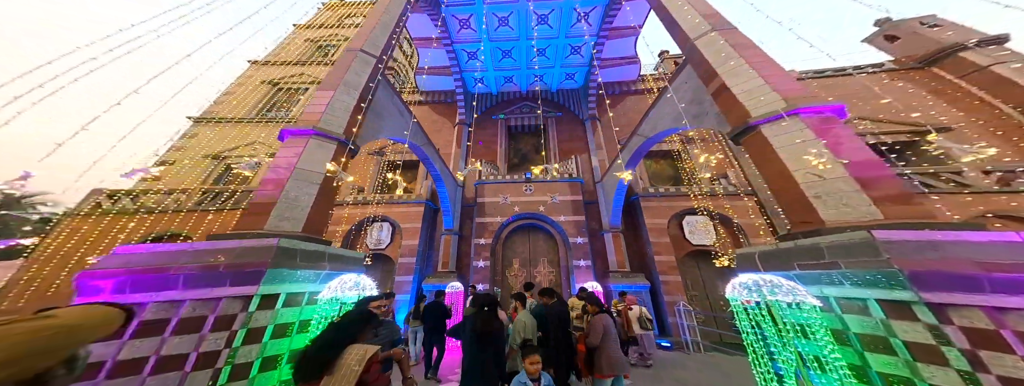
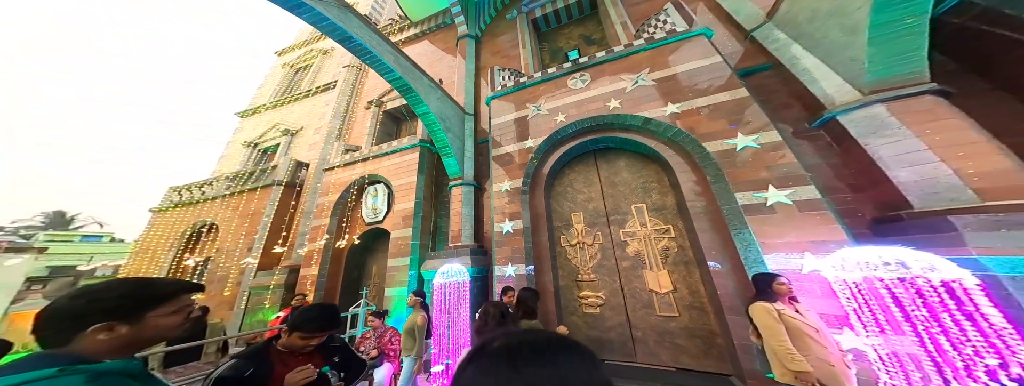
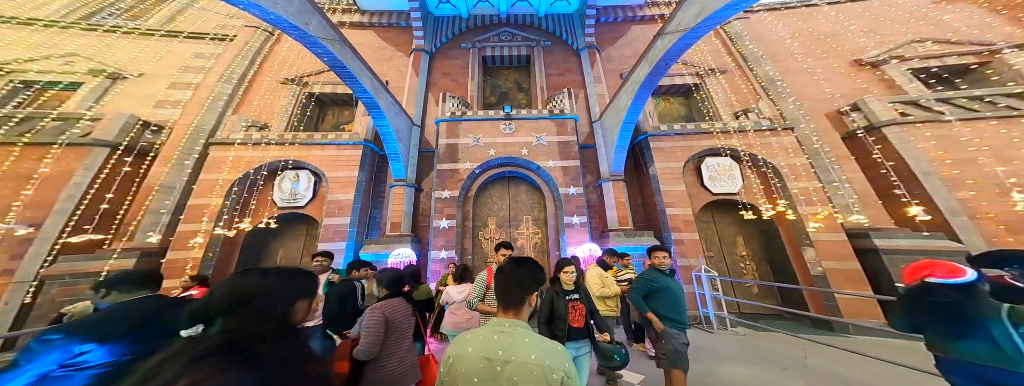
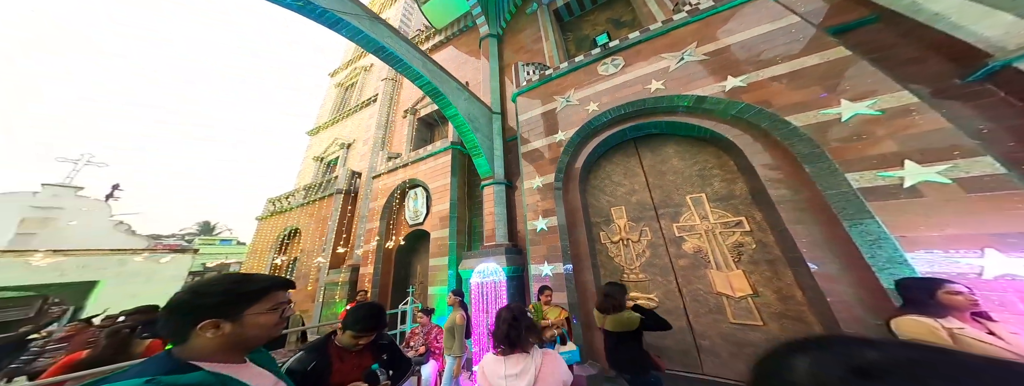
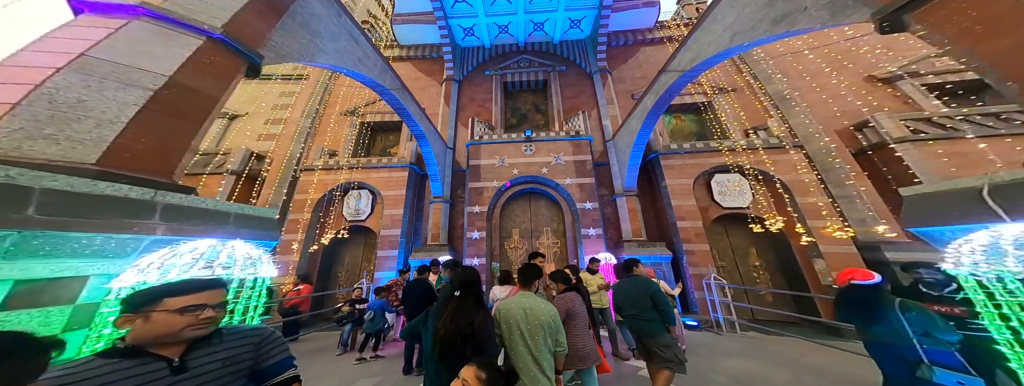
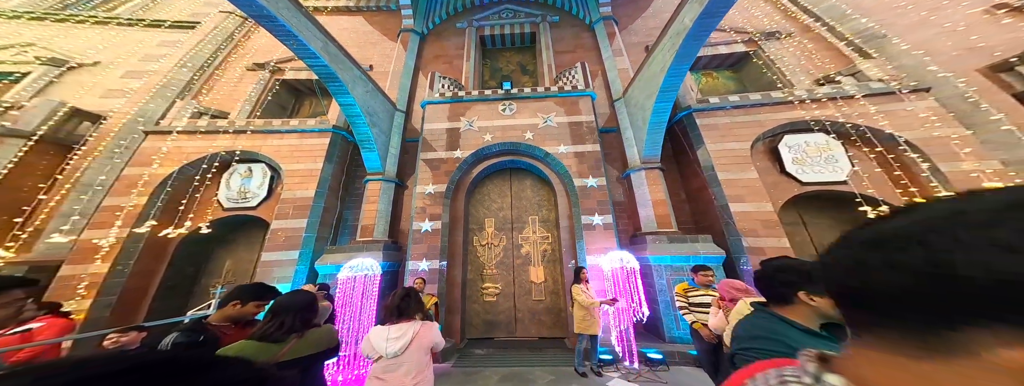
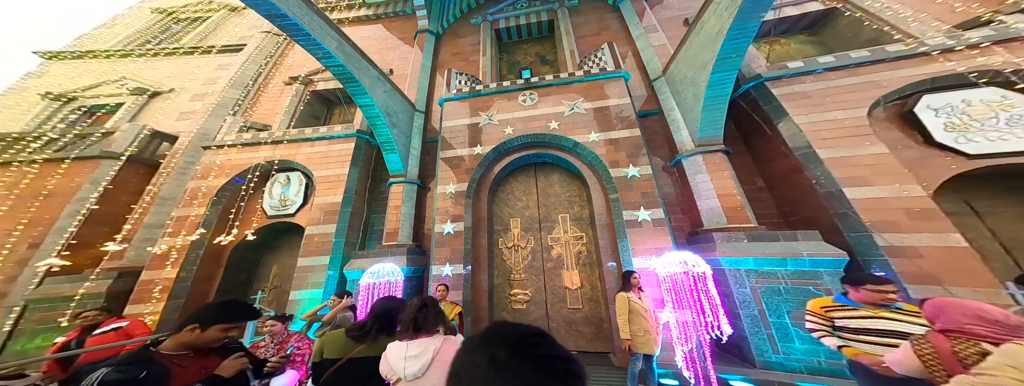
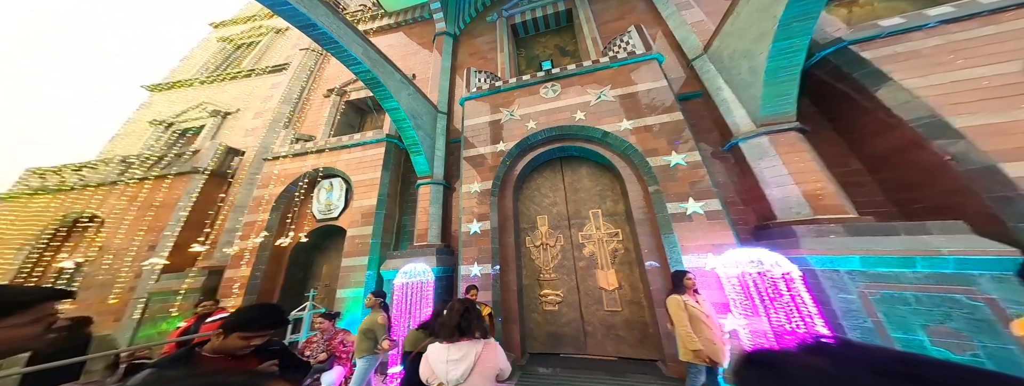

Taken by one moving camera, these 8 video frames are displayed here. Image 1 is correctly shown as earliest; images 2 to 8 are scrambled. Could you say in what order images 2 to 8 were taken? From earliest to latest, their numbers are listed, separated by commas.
5, 3, 6, 7, 8, 2, 4
